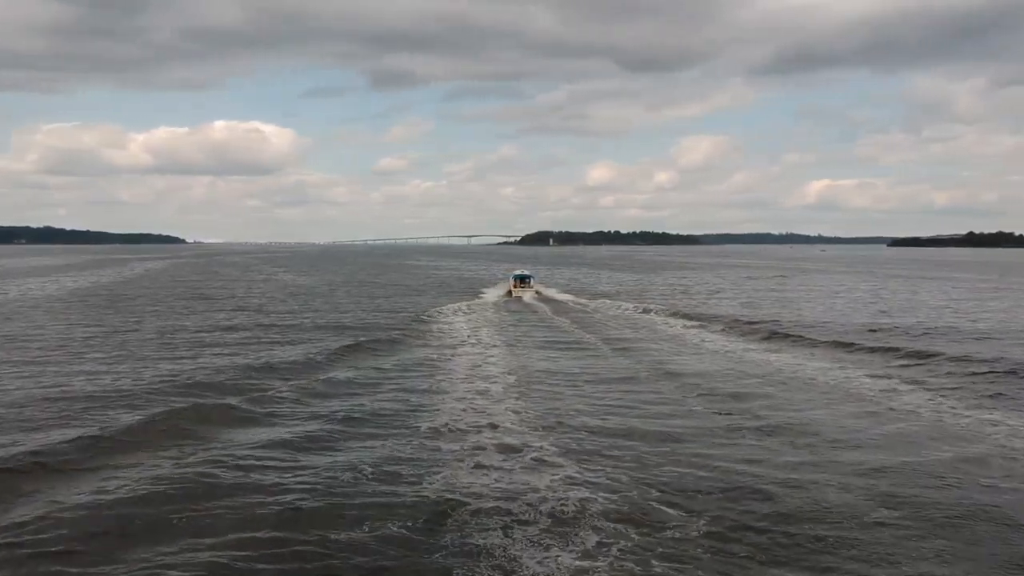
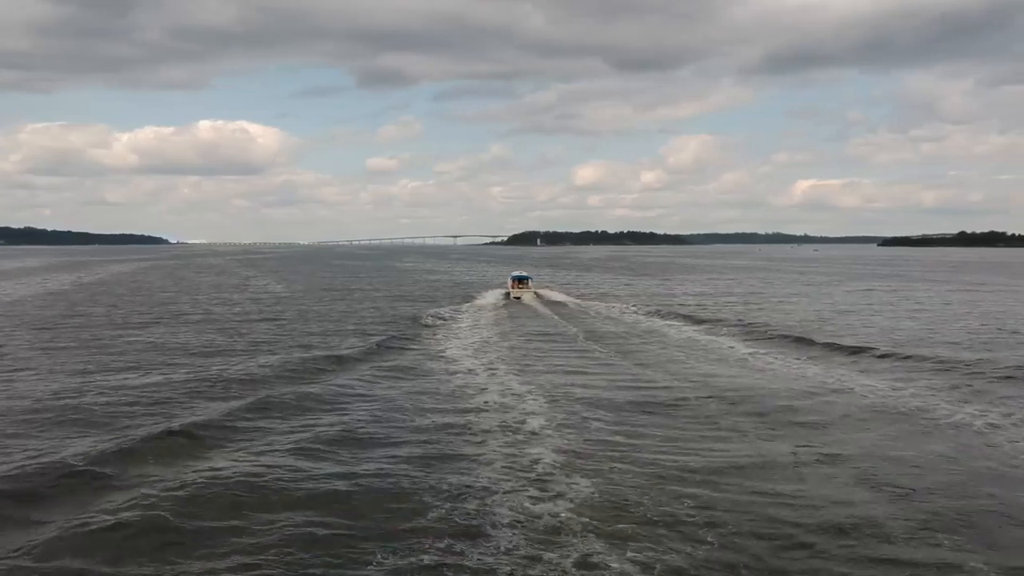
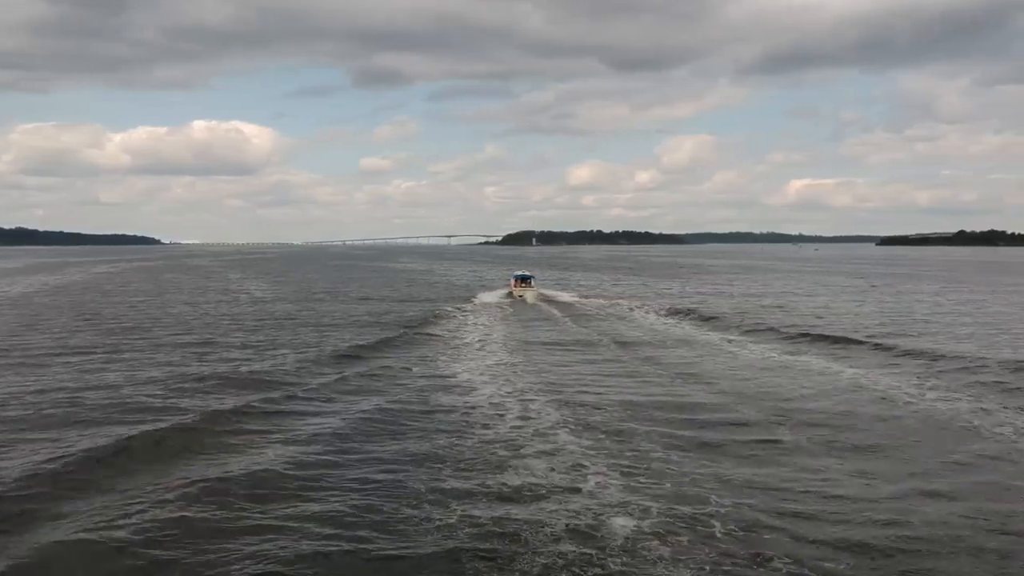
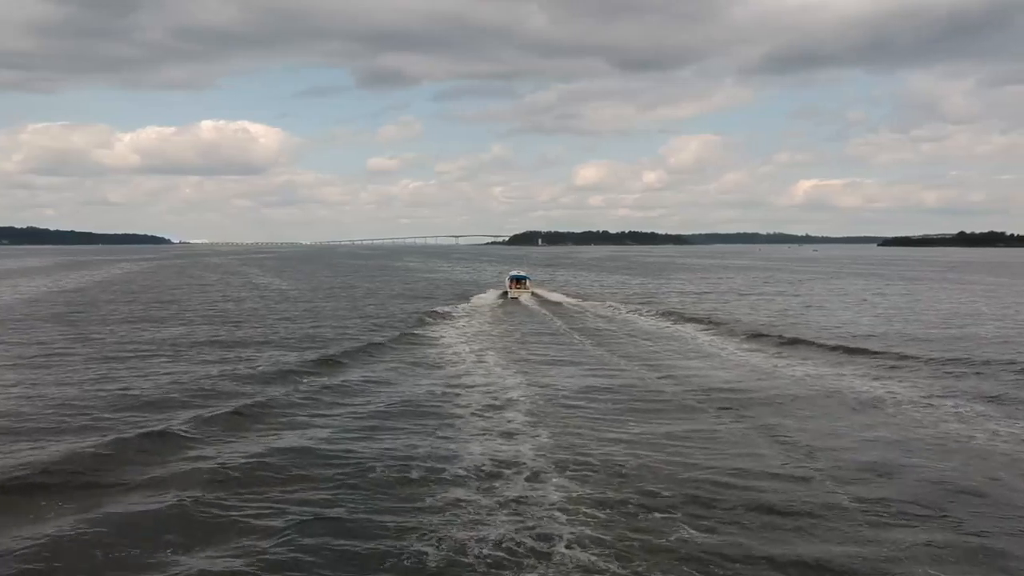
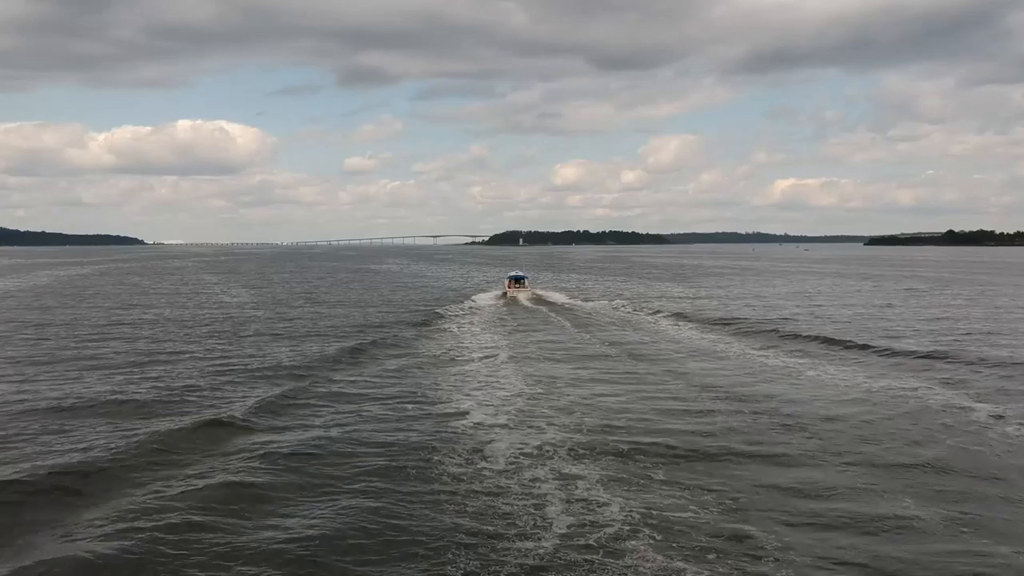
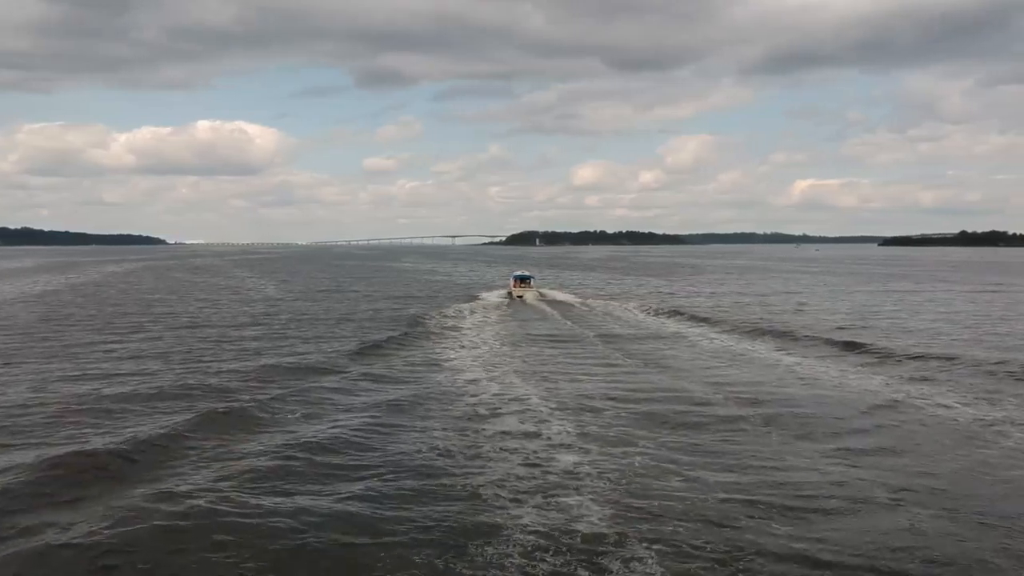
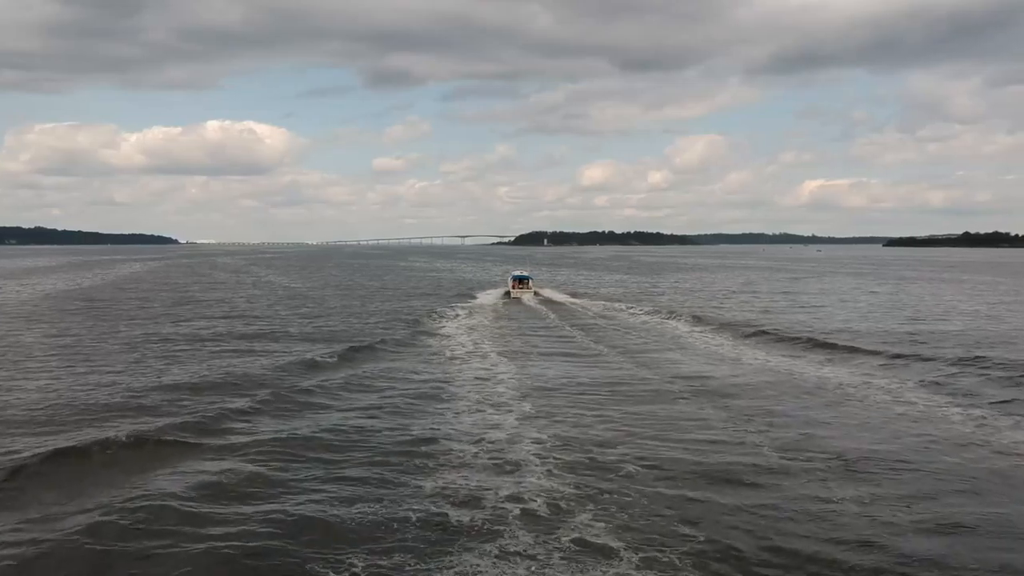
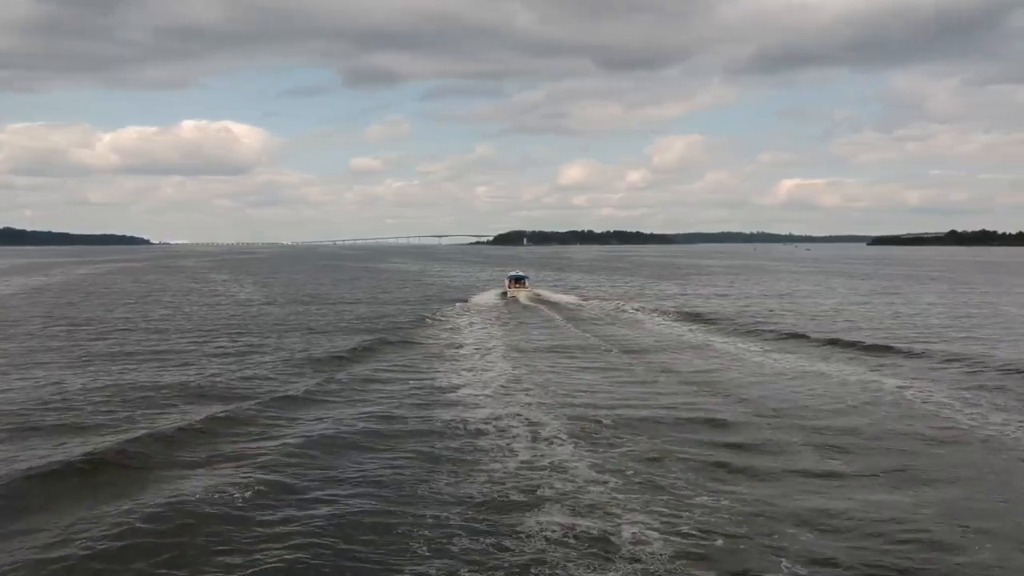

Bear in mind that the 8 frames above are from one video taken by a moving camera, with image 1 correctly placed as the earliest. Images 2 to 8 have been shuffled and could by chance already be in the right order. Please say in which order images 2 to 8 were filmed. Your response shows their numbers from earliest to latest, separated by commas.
7, 4, 2, 6, 3, 8, 5
